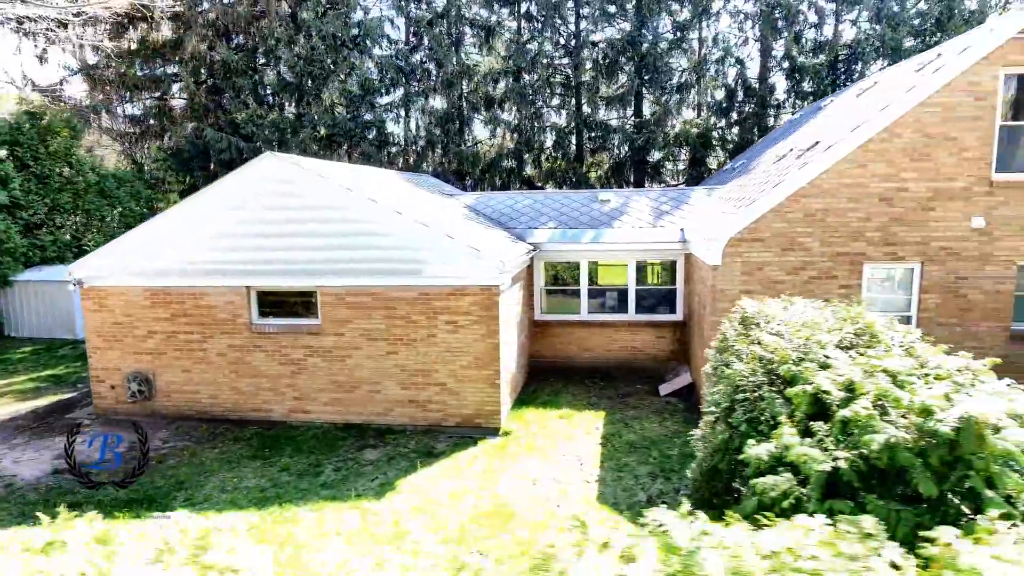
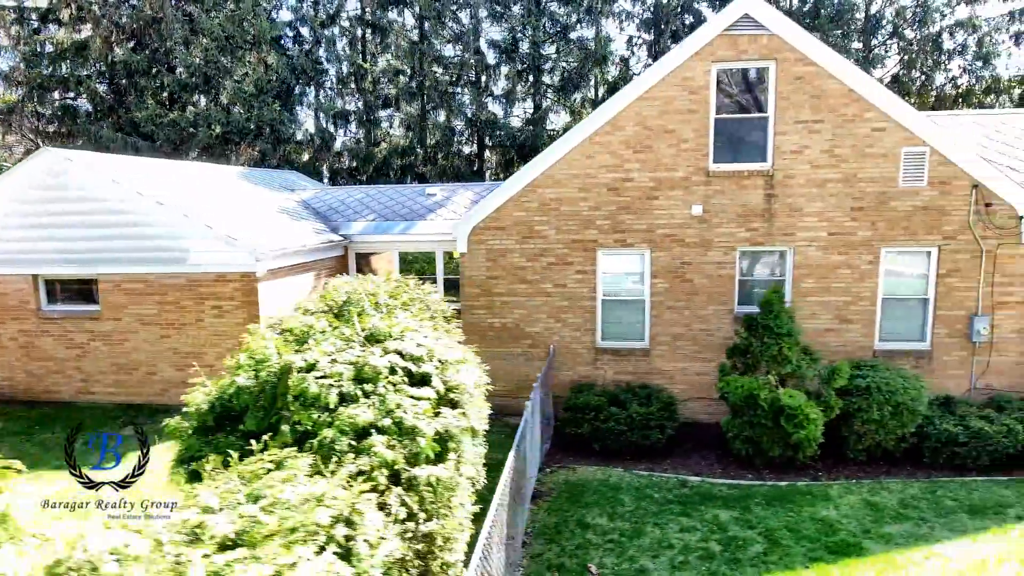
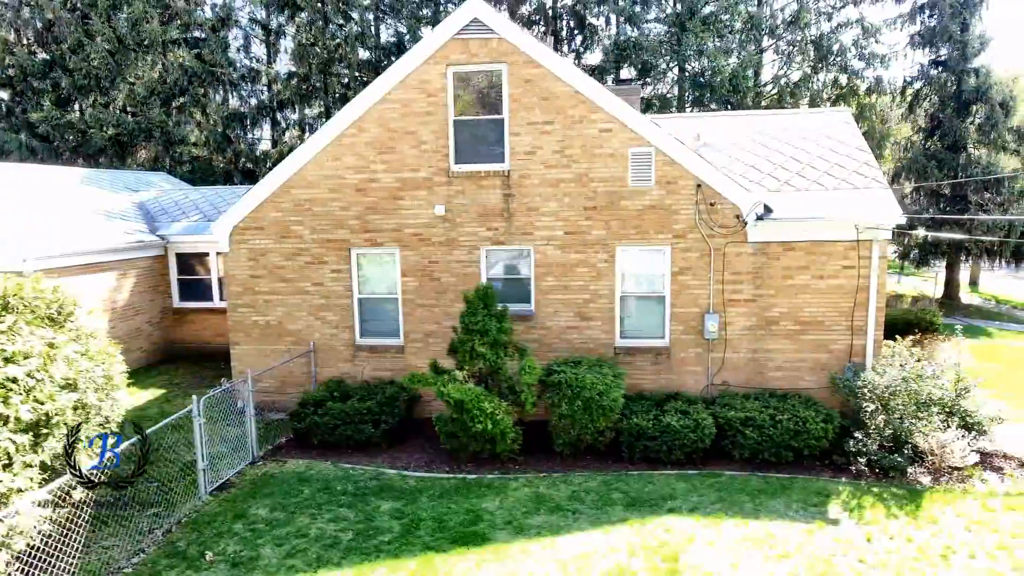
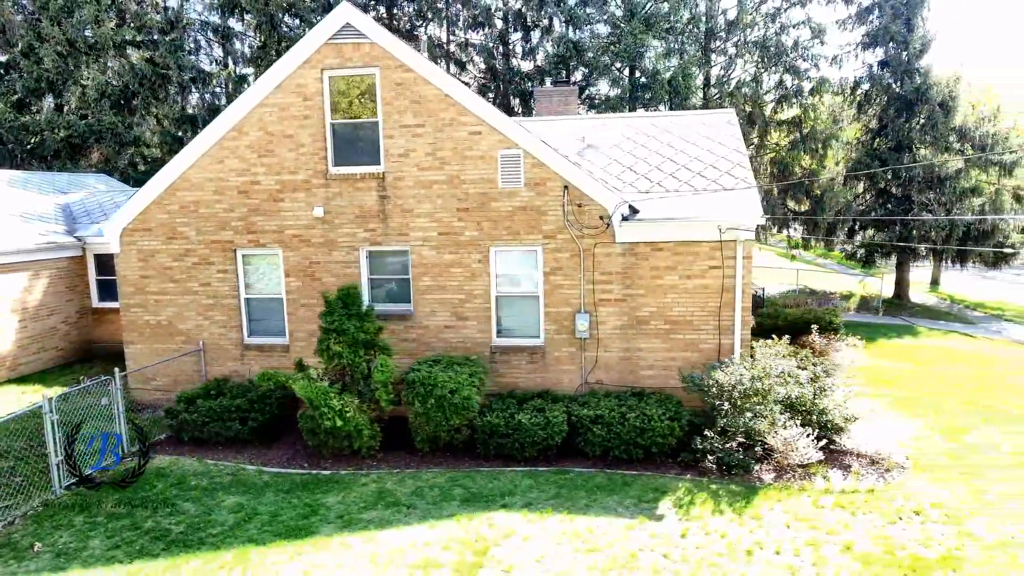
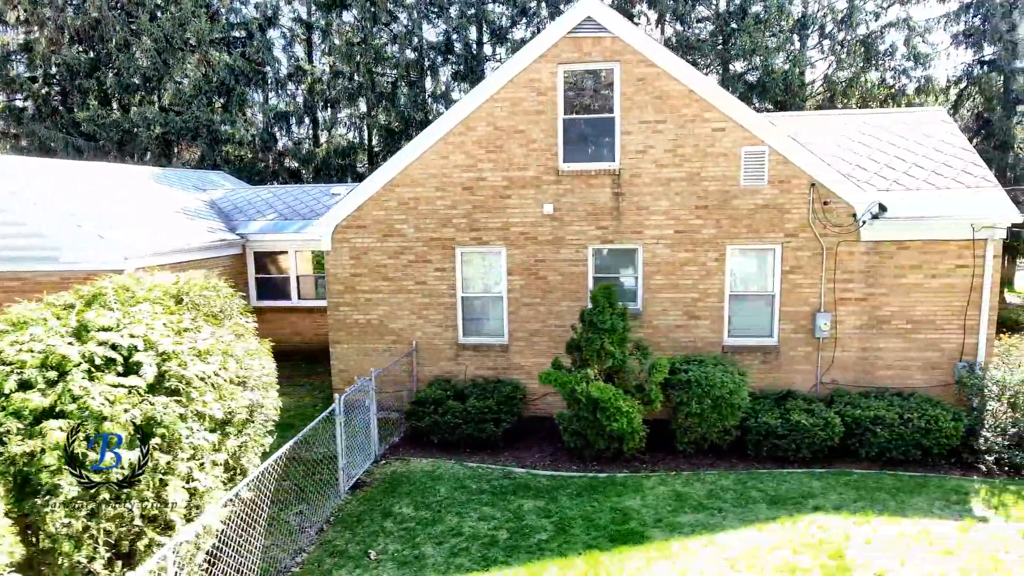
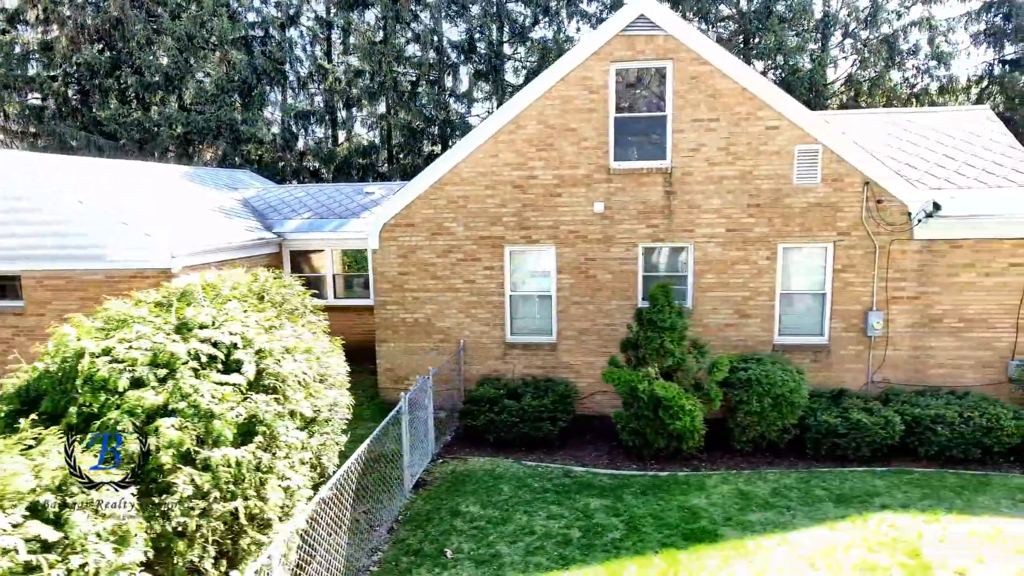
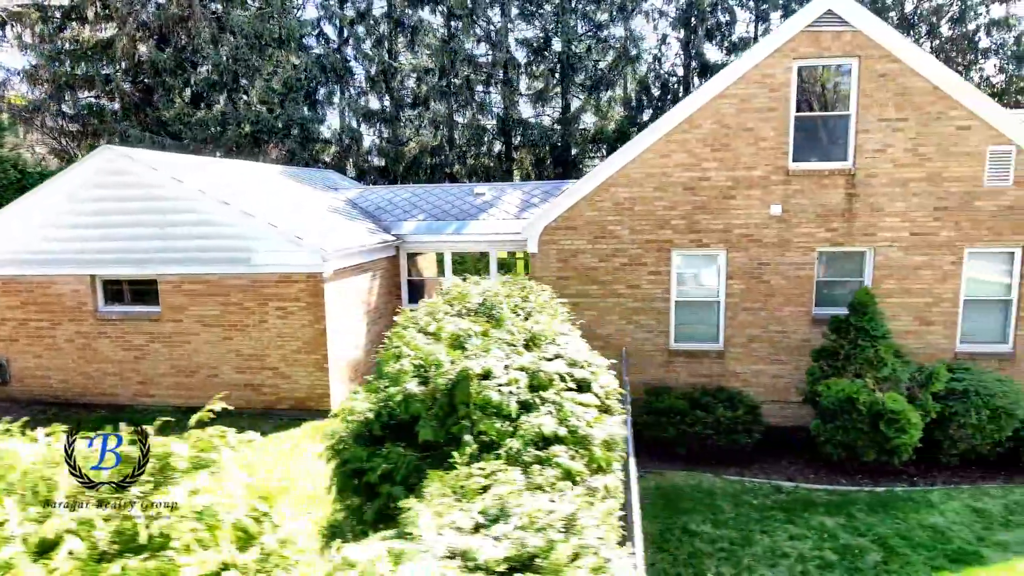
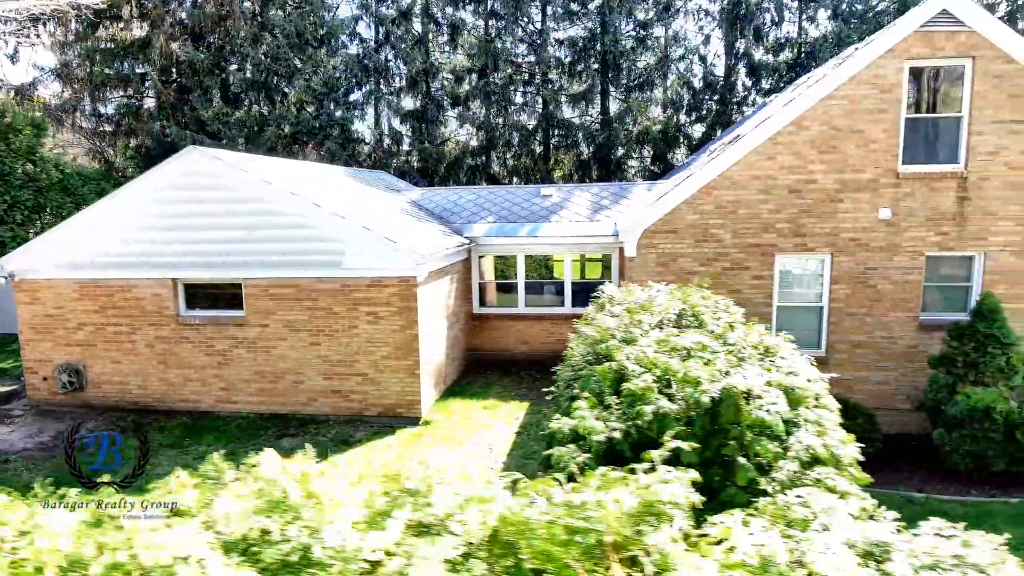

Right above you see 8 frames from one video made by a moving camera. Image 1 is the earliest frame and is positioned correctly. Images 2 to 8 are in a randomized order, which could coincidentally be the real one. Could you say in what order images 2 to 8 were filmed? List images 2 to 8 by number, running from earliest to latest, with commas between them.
8, 7, 2, 6, 5, 3, 4
